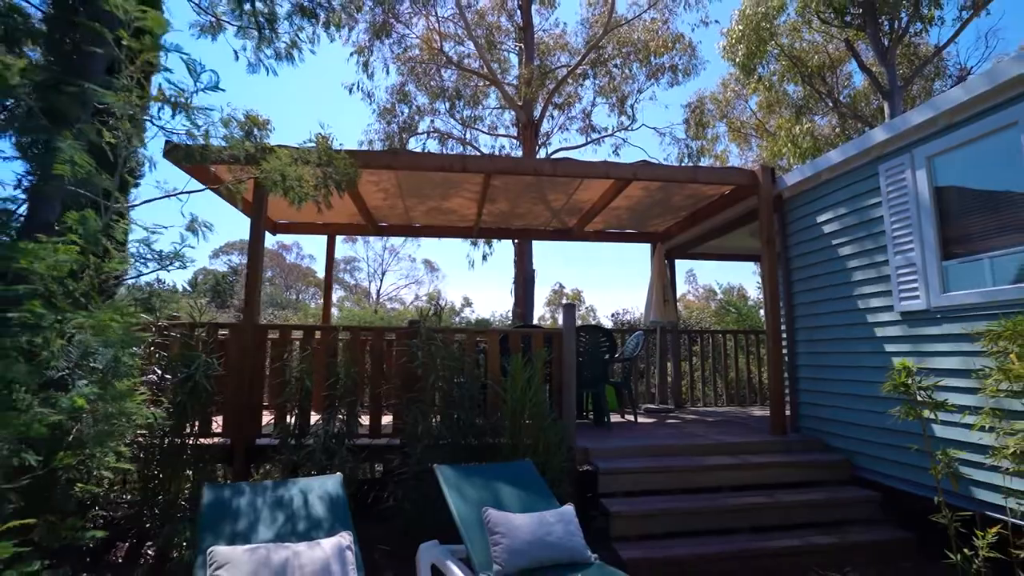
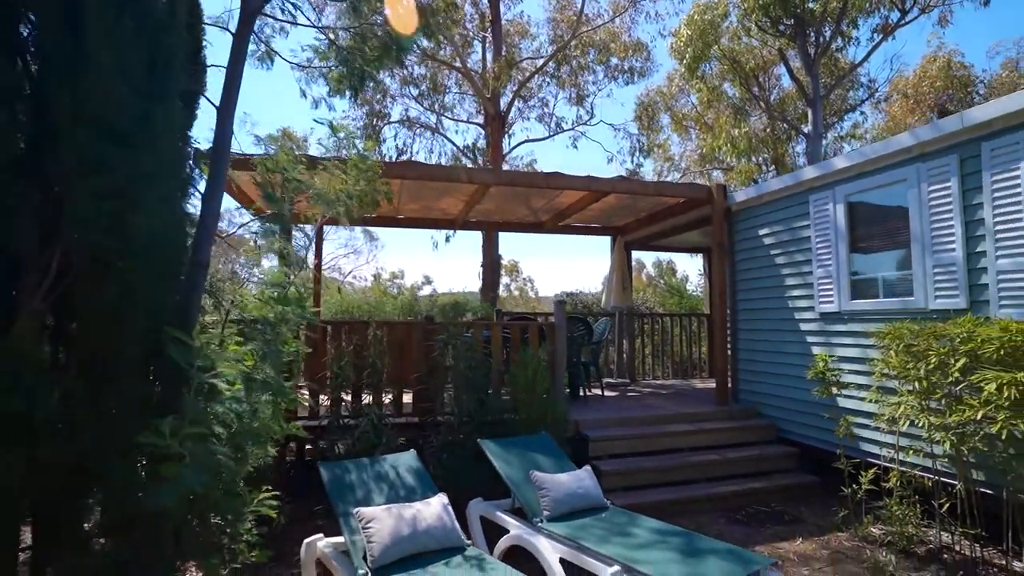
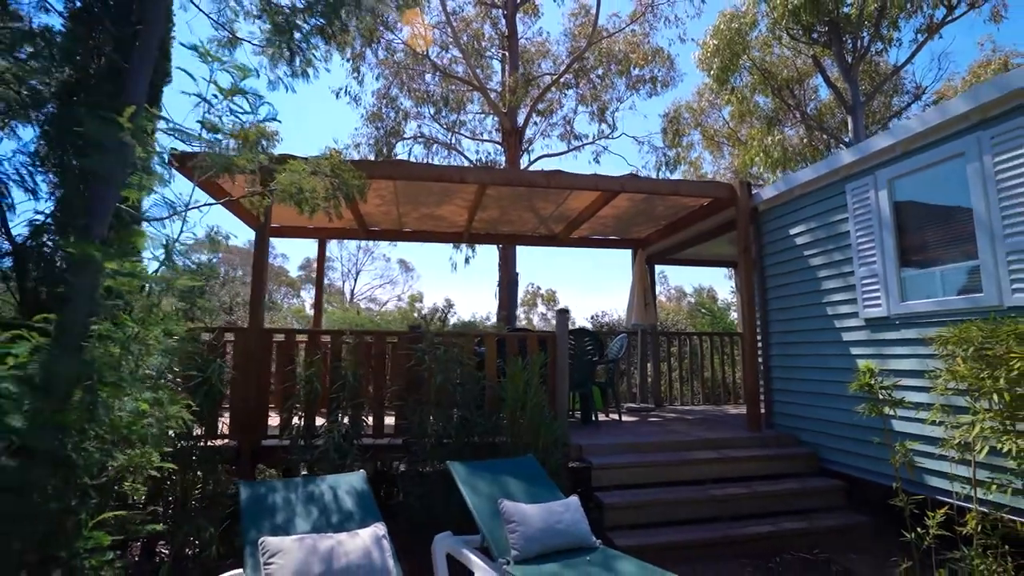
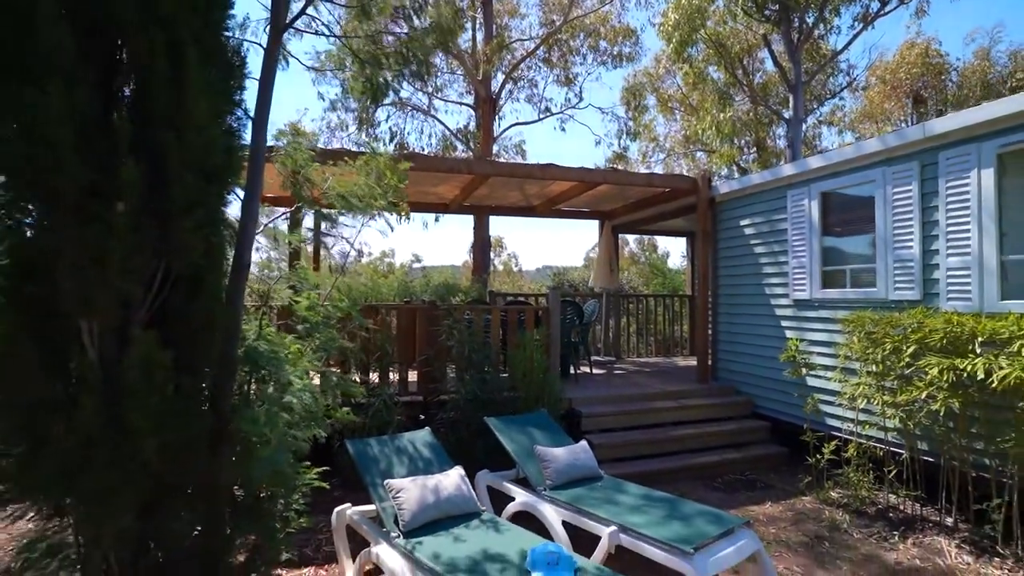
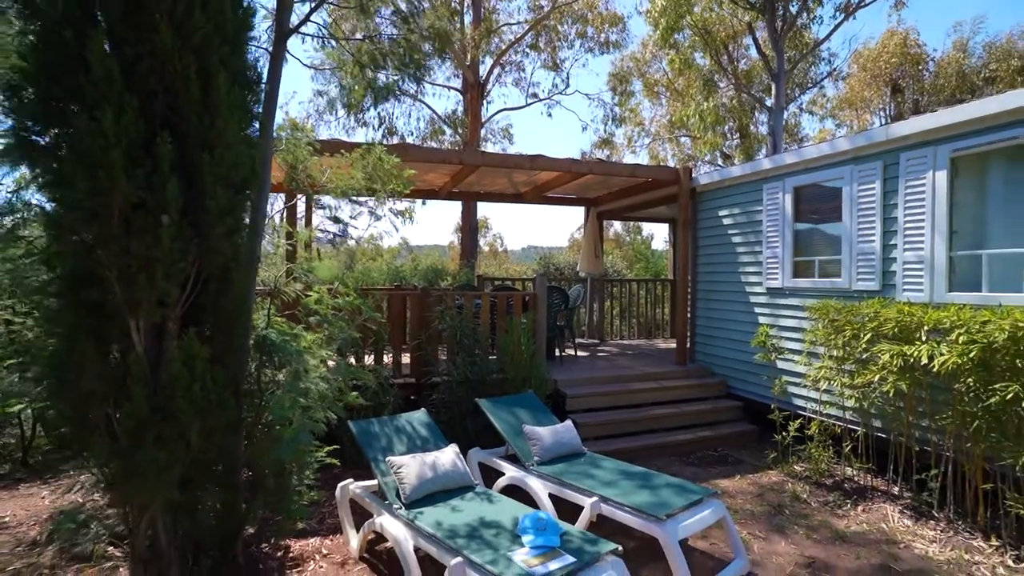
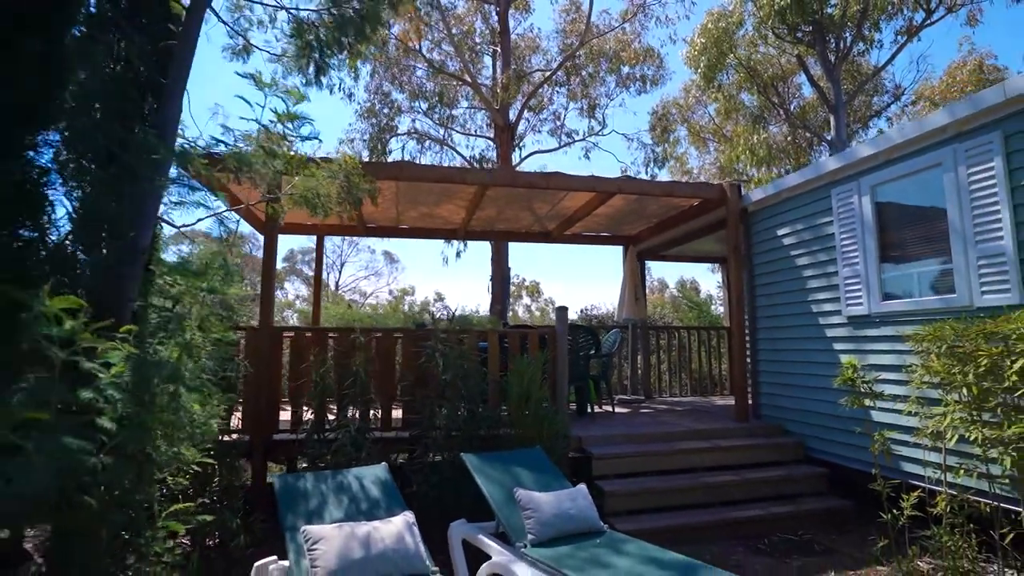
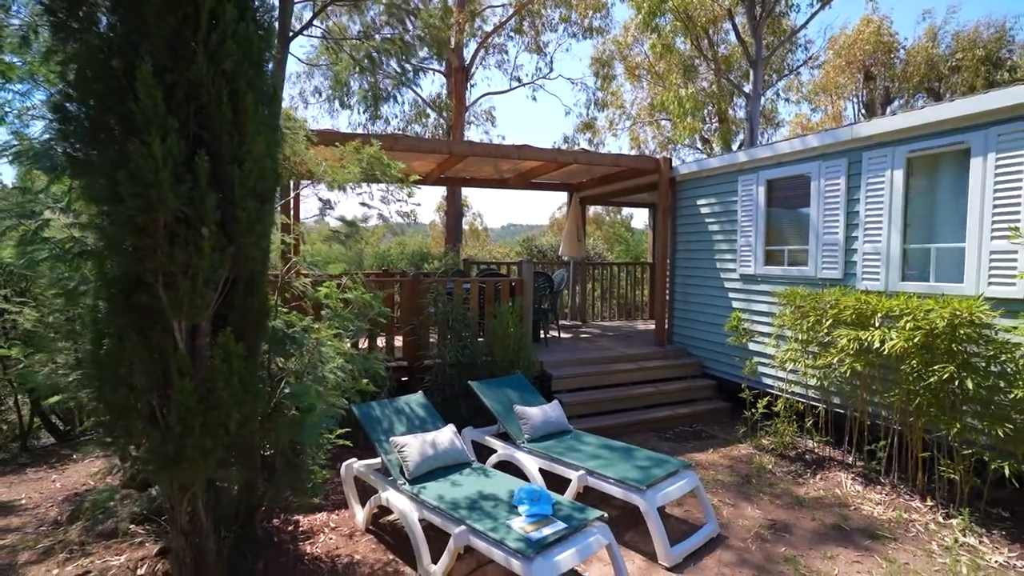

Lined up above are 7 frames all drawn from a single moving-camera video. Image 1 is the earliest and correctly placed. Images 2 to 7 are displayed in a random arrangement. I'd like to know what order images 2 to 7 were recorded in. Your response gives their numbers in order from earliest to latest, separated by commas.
3, 6, 2, 4, 5, 7
